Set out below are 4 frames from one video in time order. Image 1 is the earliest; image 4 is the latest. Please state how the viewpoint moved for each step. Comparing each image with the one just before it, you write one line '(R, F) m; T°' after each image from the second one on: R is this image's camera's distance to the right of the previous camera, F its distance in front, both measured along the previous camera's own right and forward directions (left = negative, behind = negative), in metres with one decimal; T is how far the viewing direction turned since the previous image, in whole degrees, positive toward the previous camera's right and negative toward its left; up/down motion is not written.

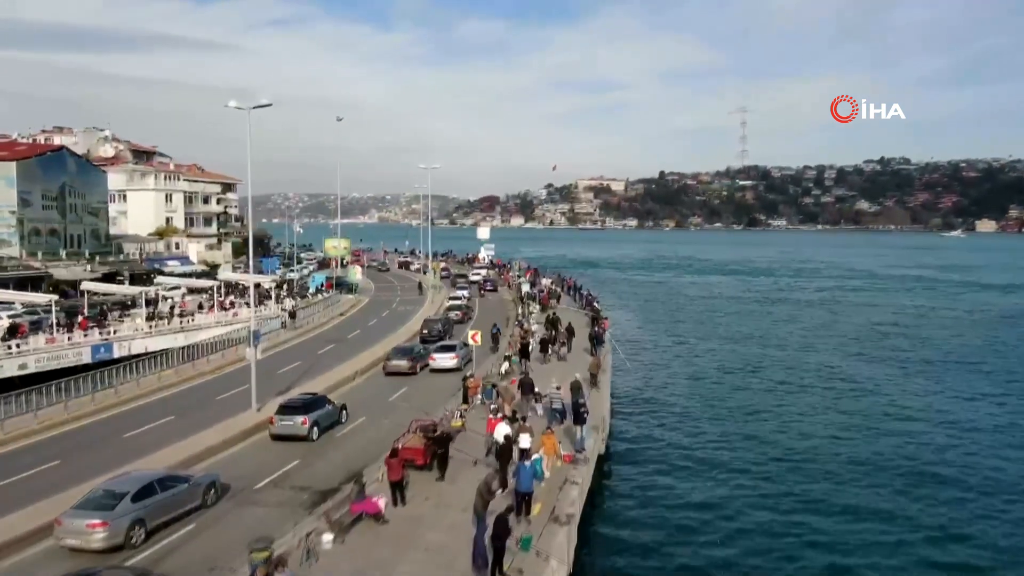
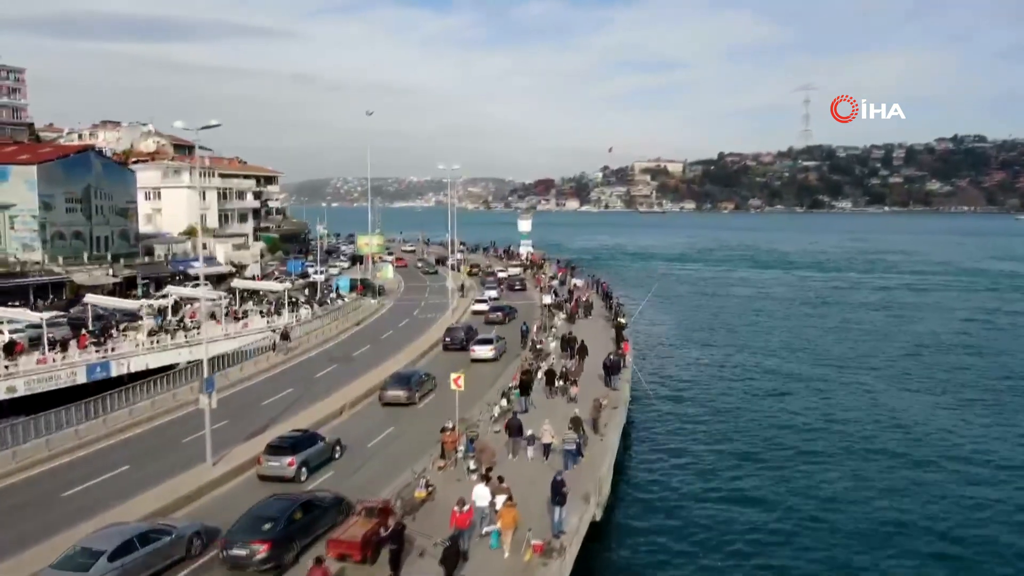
(+1.9, +3.0) m; -4°
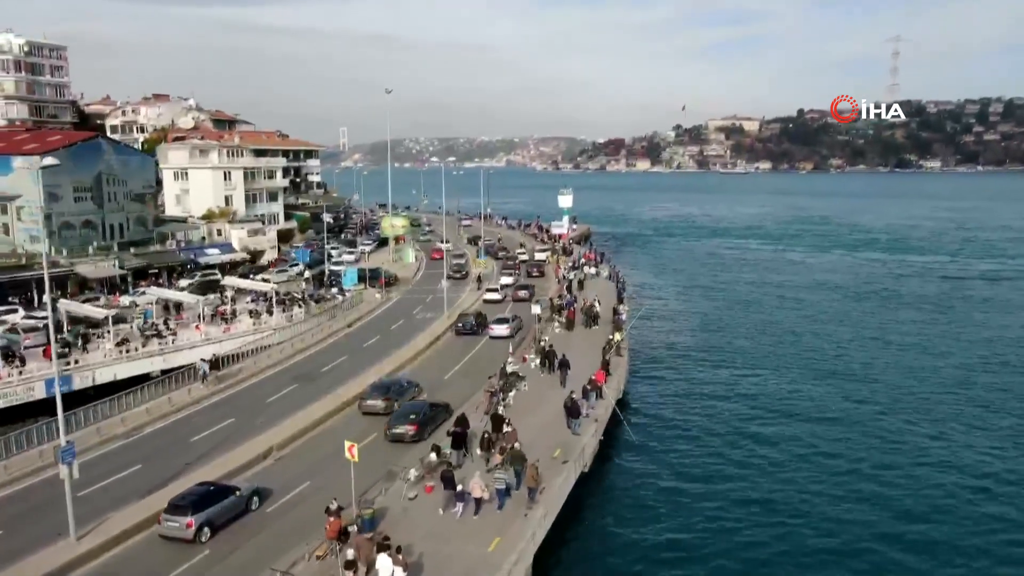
(+4.1, +3.5) m; -5°
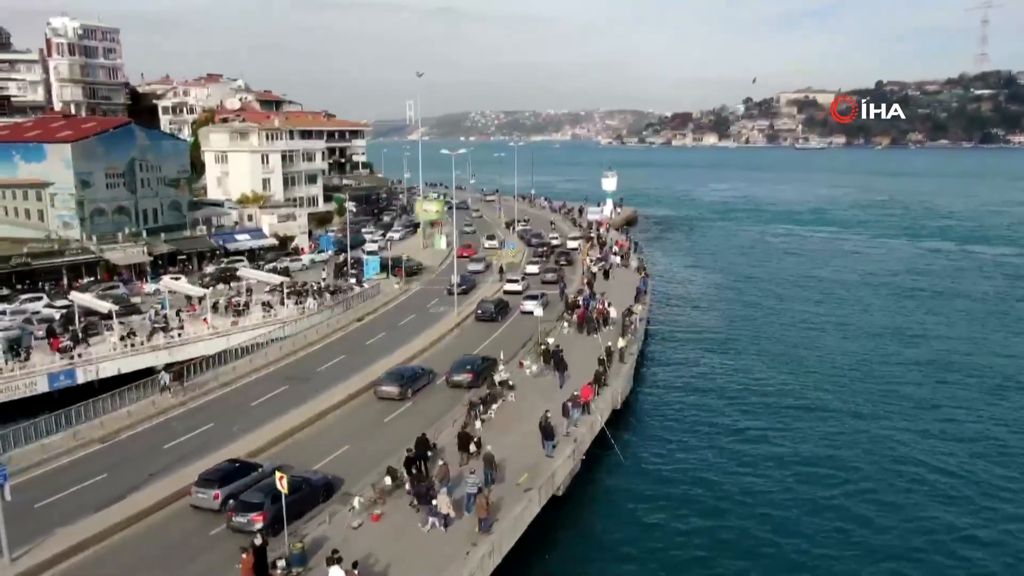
(+2.9, +1.4) m; -5°
